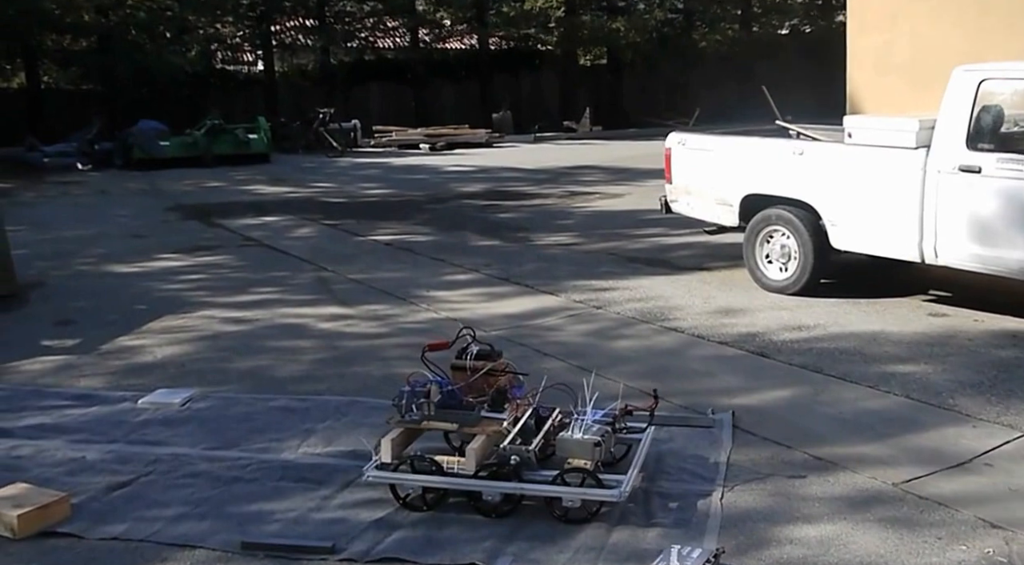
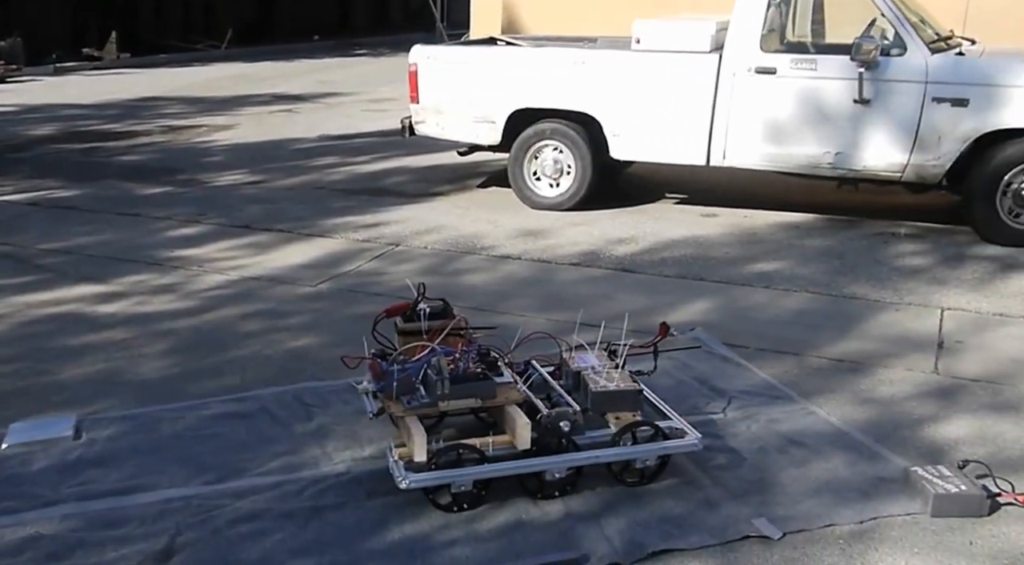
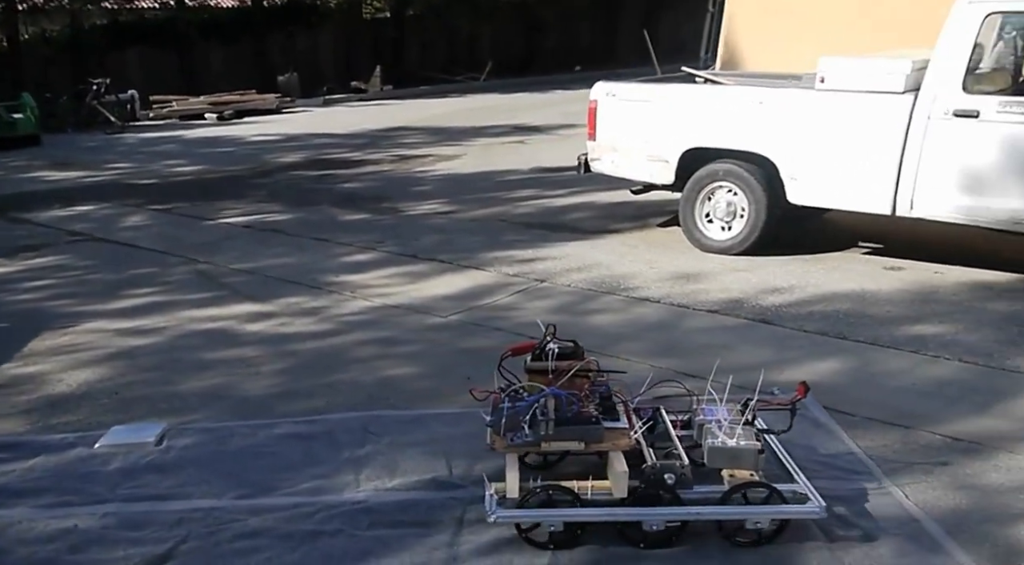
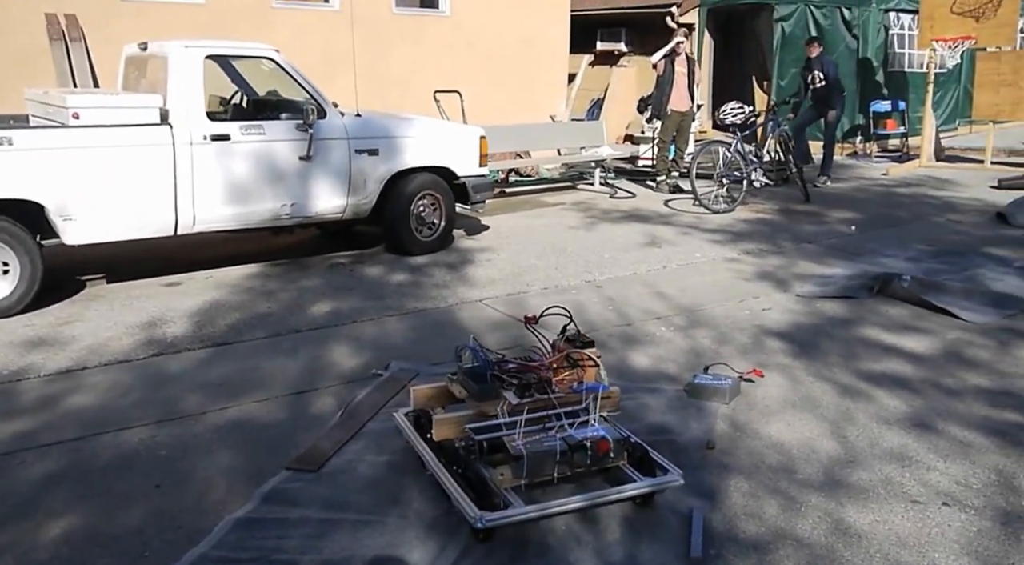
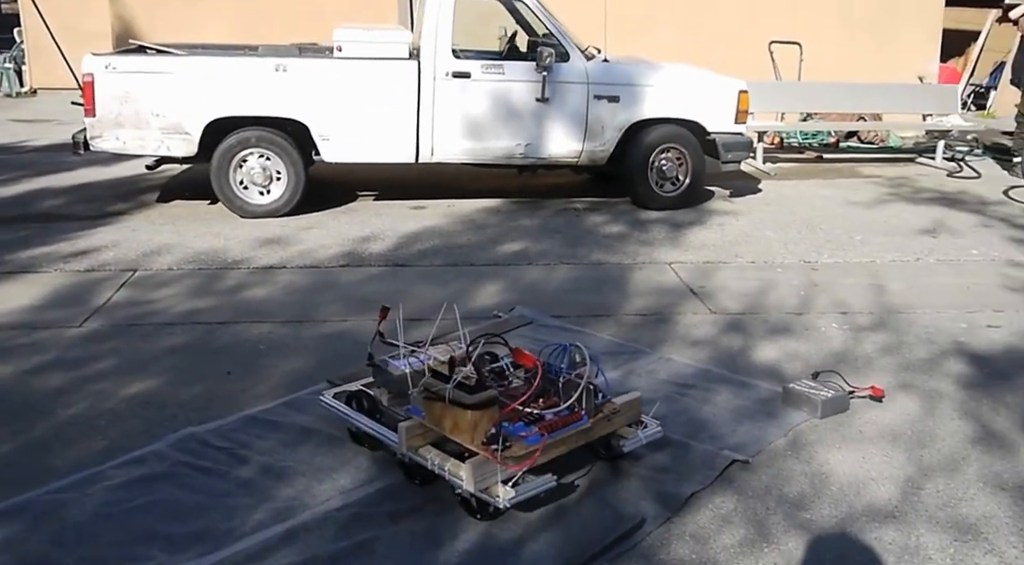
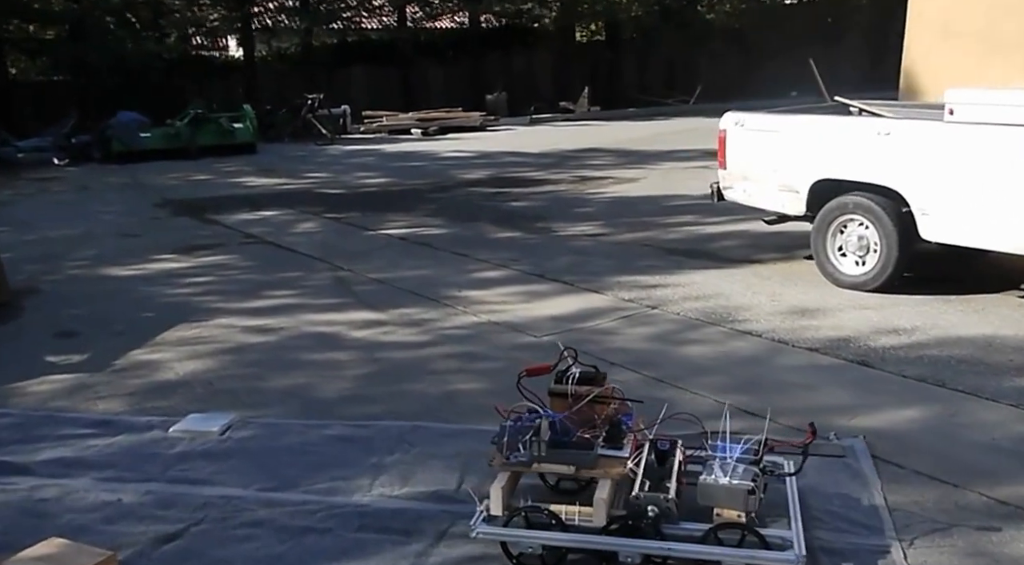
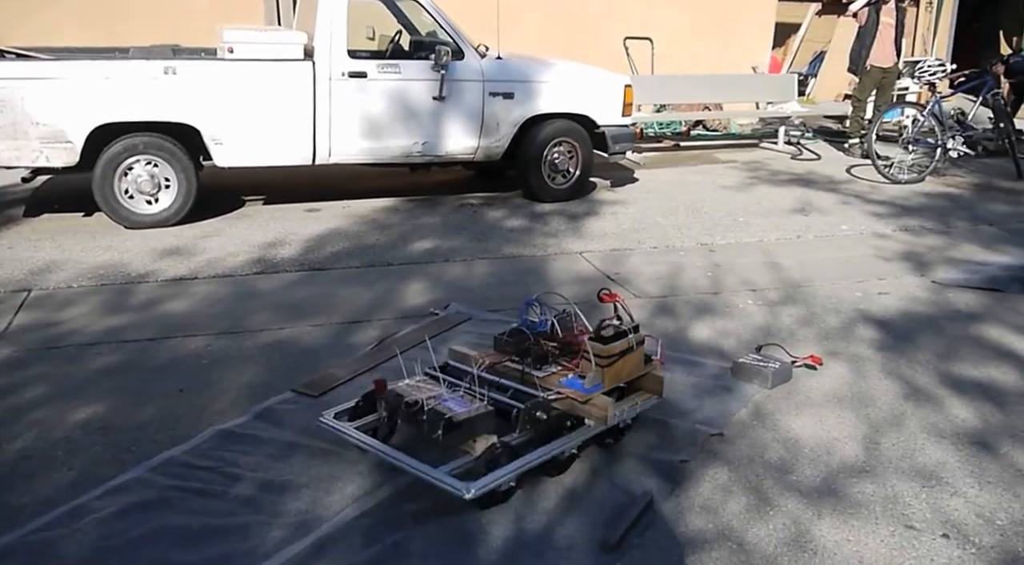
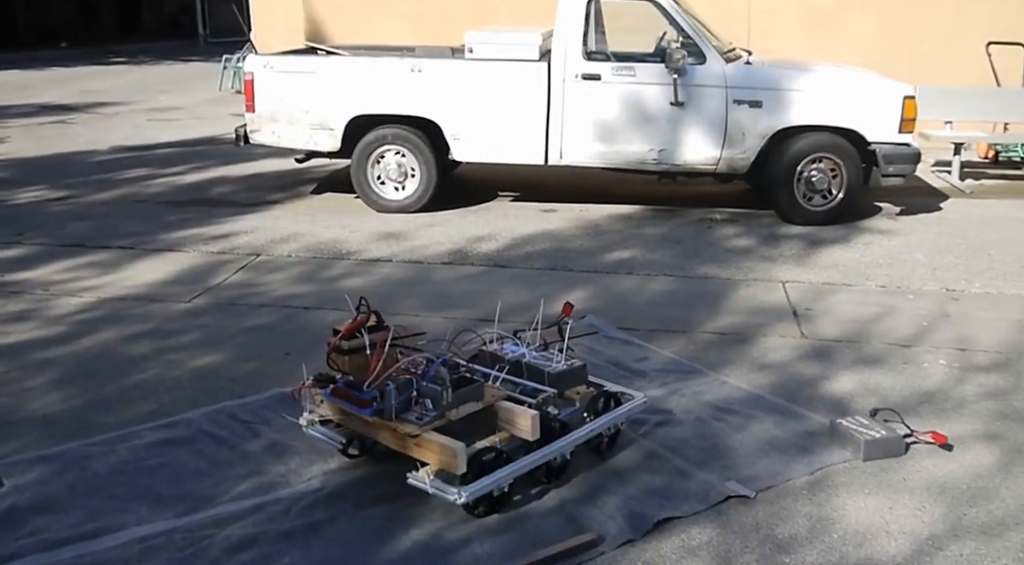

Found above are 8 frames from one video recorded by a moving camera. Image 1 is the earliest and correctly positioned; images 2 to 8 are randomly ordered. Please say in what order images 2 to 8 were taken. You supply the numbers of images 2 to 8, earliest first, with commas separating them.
6, 3, 2, 8, 5, 7, 4
